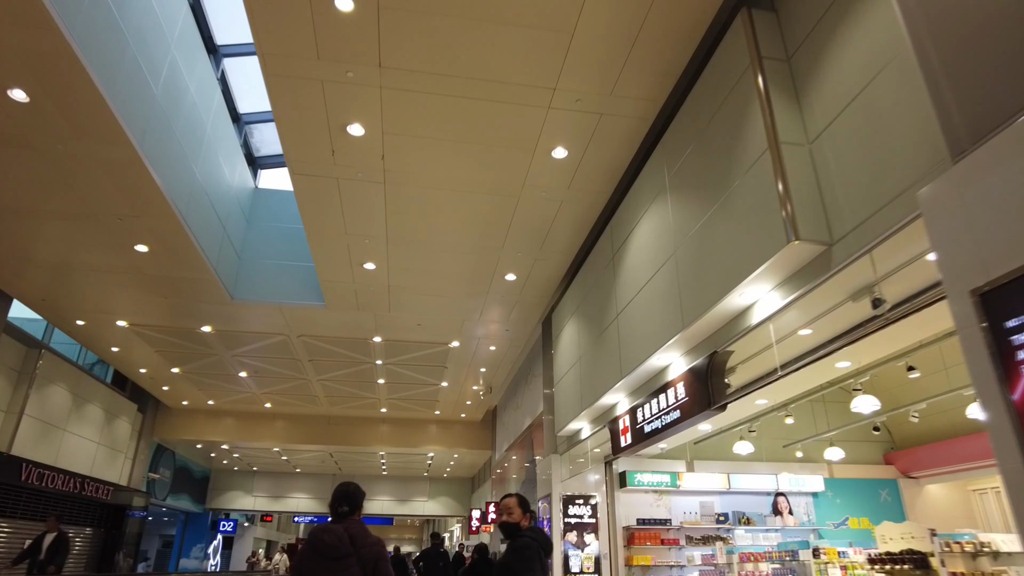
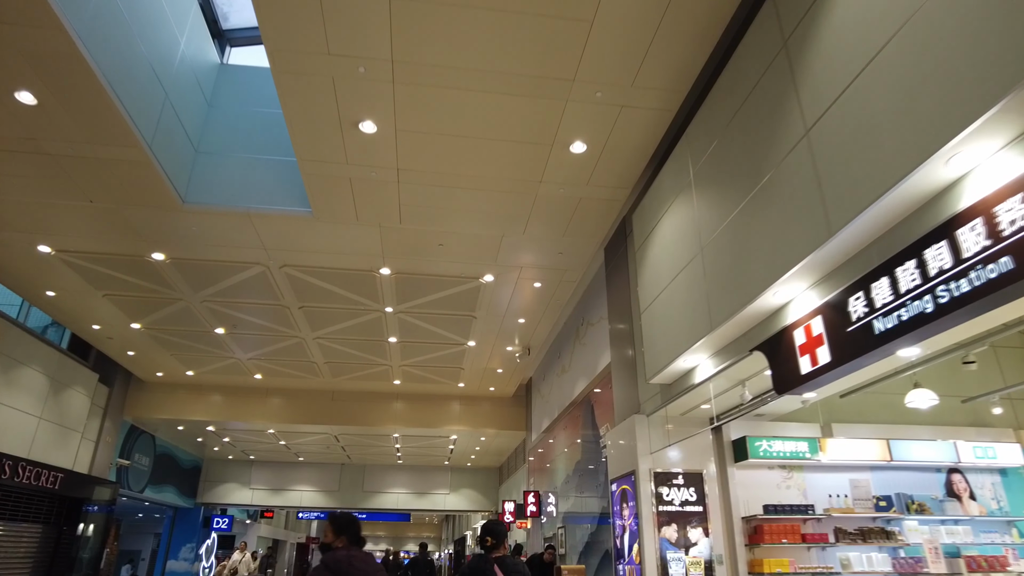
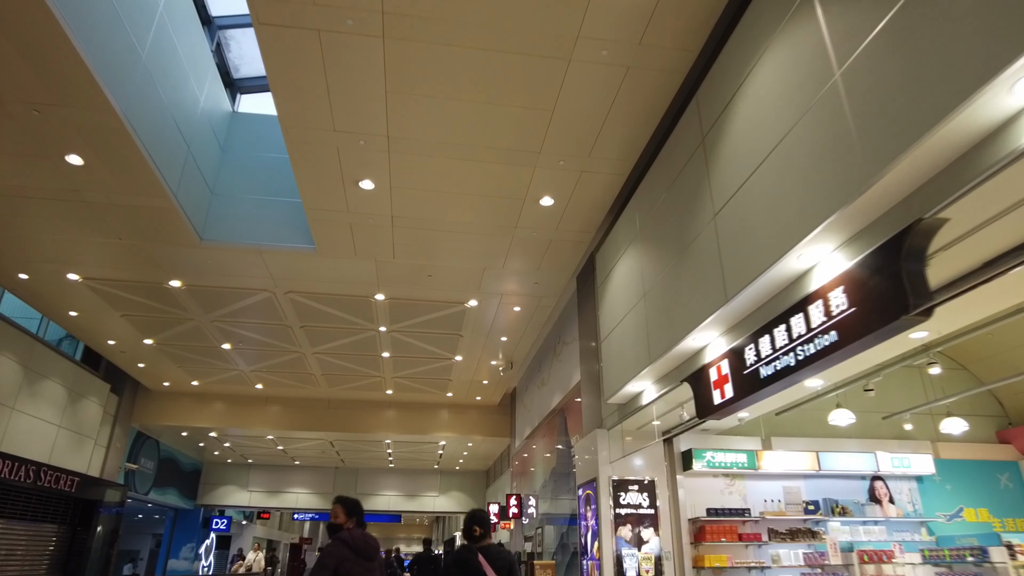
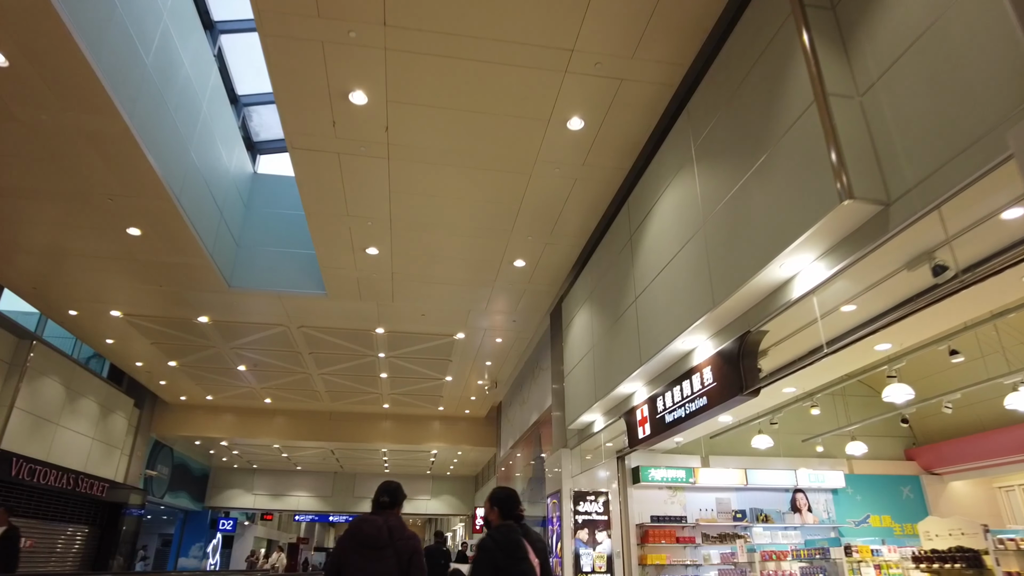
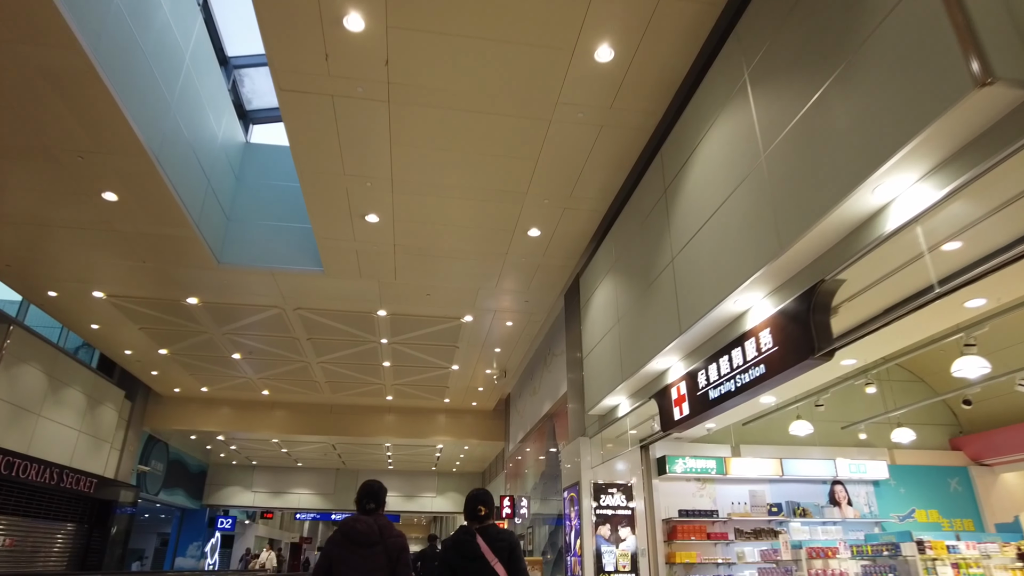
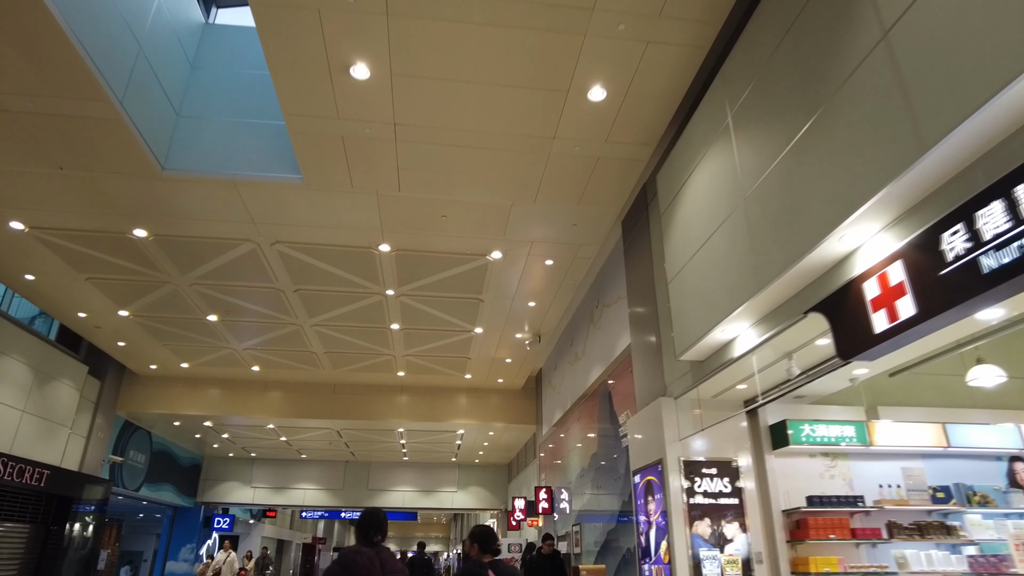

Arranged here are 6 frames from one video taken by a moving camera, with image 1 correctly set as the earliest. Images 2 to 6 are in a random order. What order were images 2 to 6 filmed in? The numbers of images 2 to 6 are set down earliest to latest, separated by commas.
4, 5, 3, 2, 6
